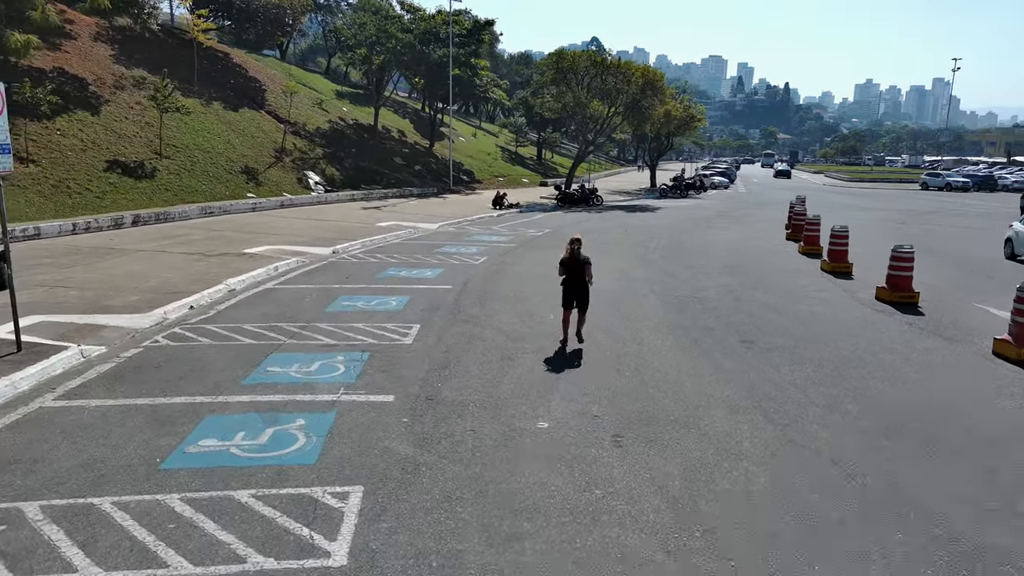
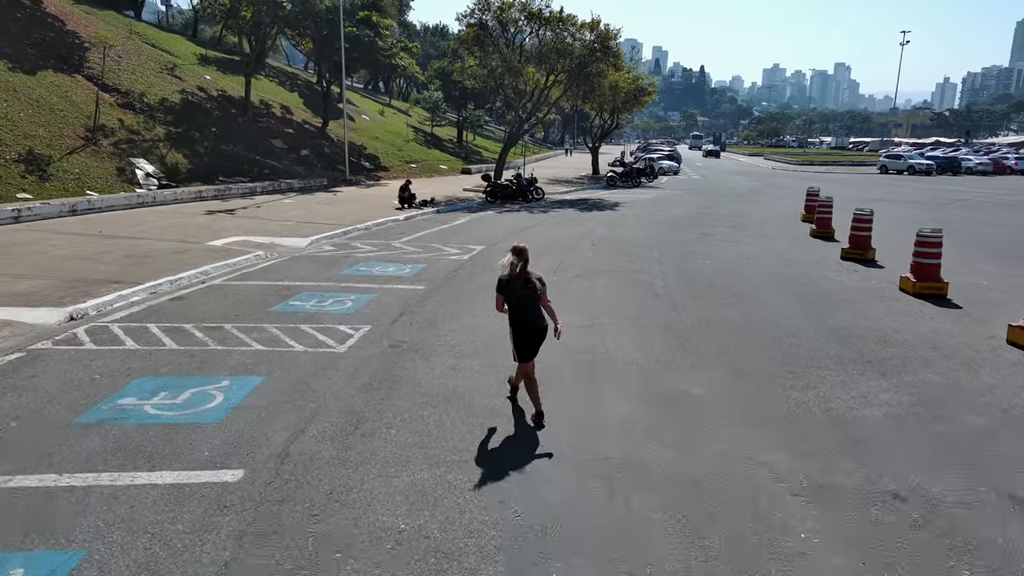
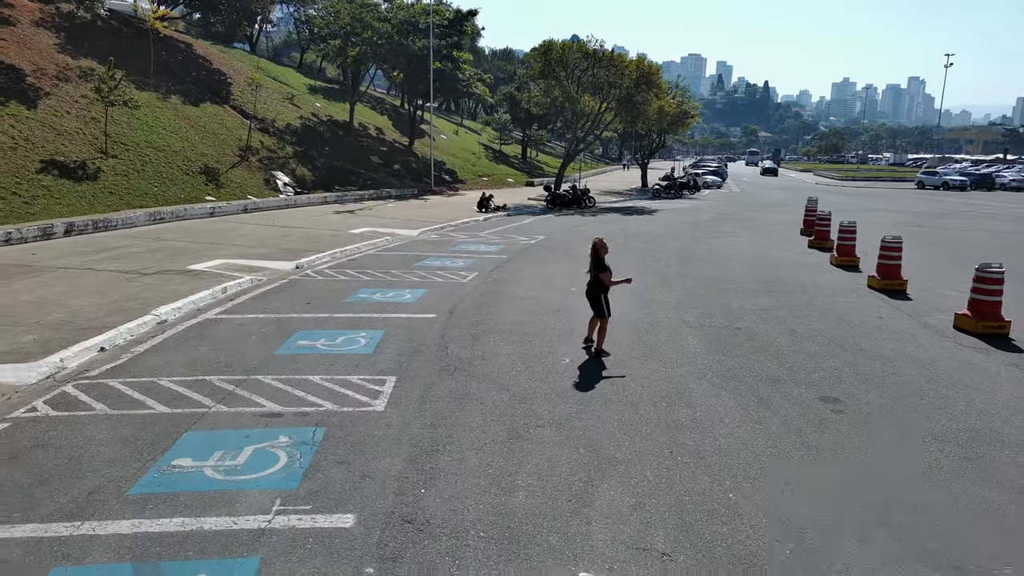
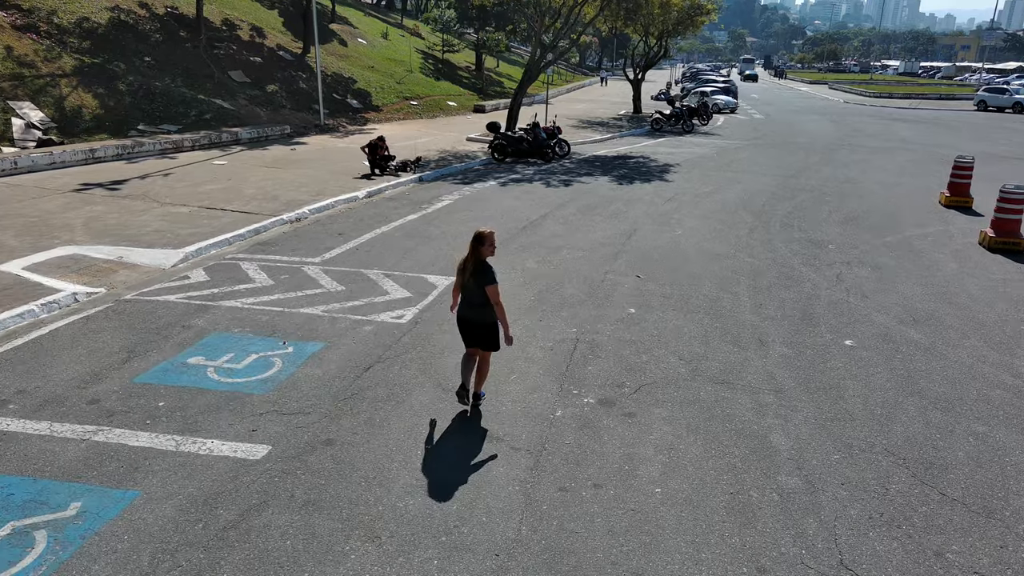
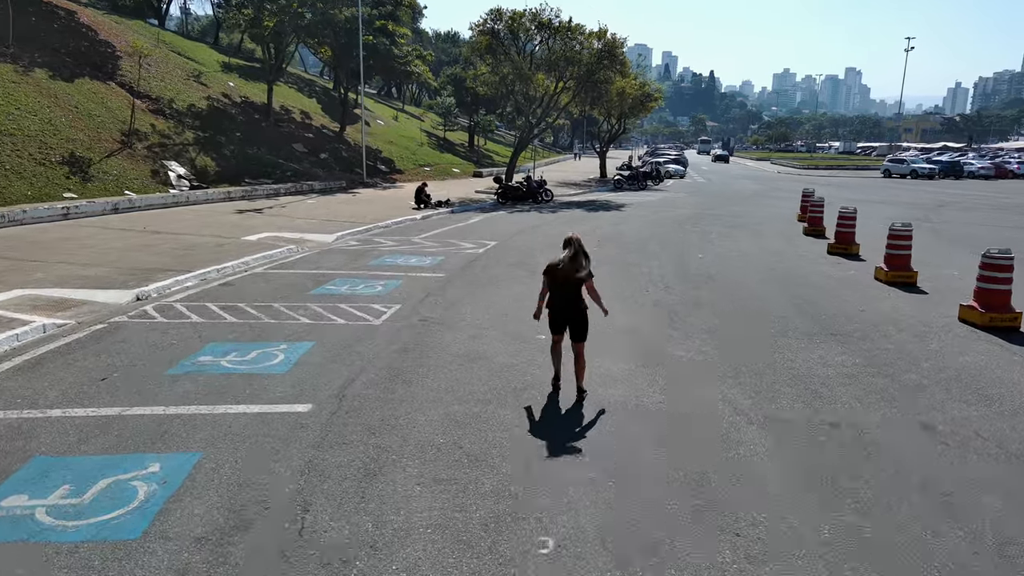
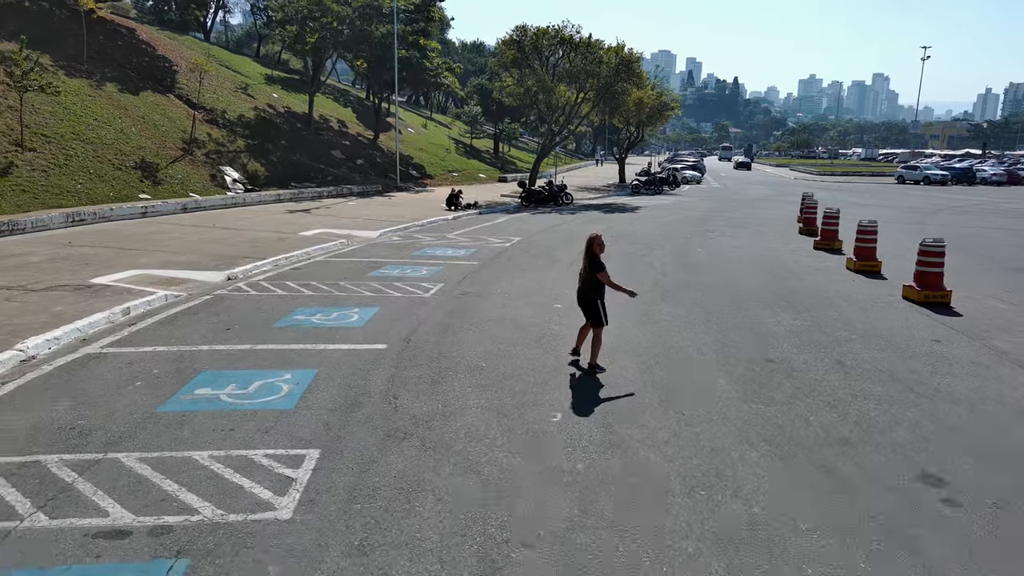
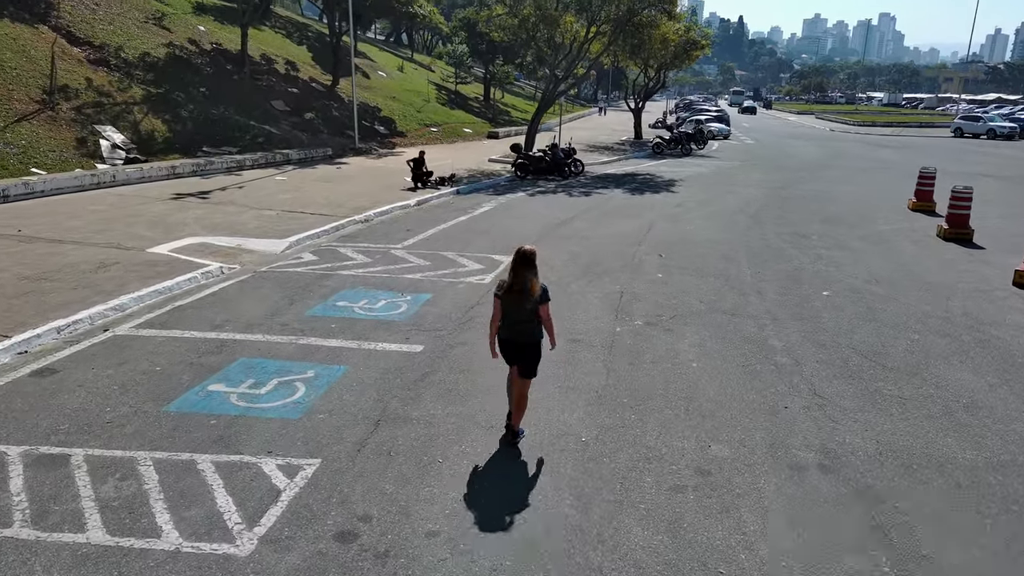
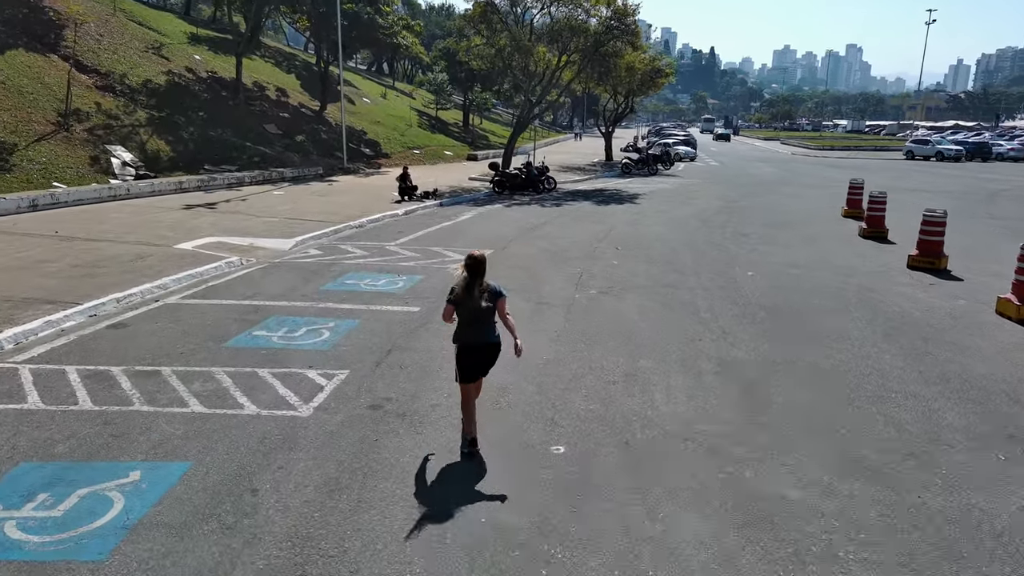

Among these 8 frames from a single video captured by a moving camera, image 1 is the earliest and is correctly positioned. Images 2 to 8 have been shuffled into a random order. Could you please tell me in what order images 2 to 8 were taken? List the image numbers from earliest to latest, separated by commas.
3, 6, 5, 2, 8, 7, 4
